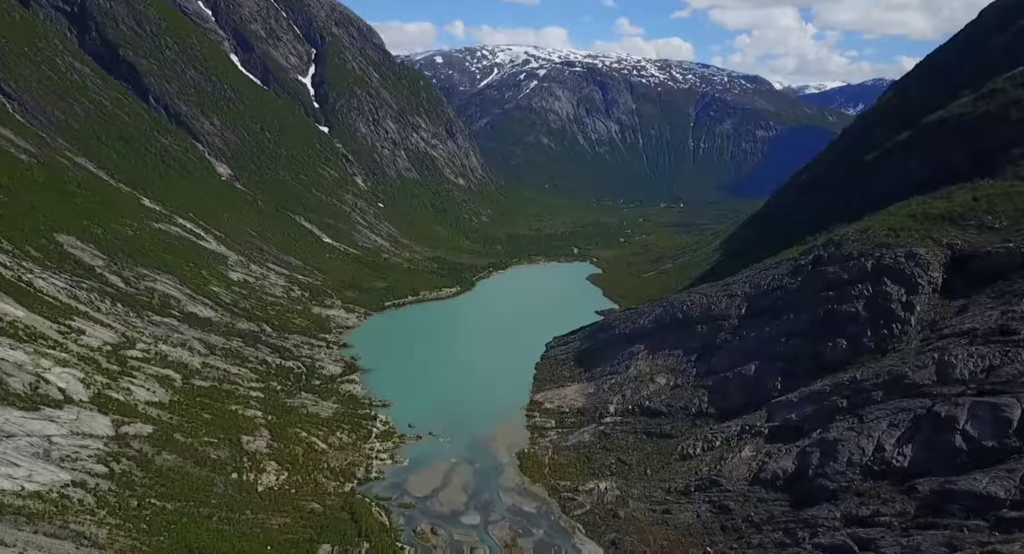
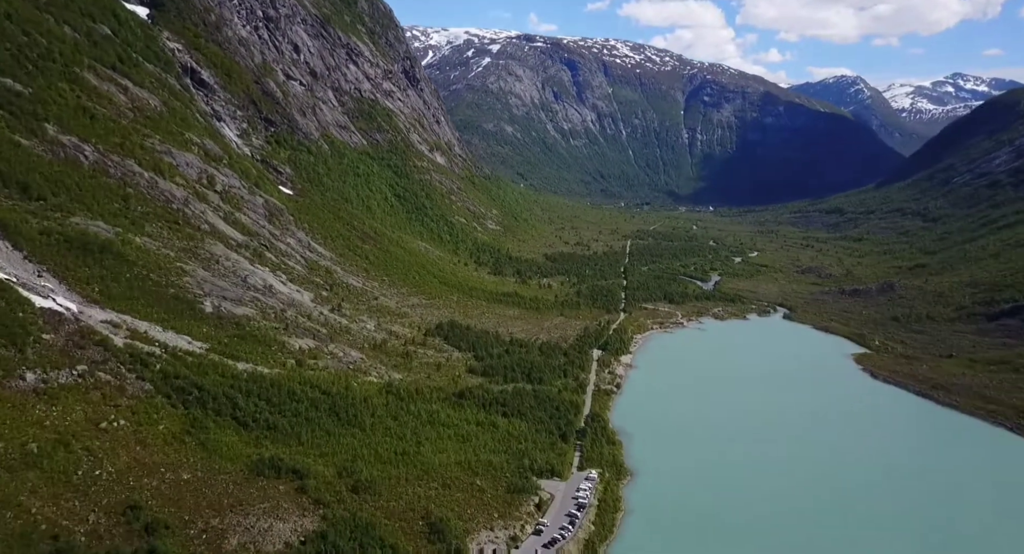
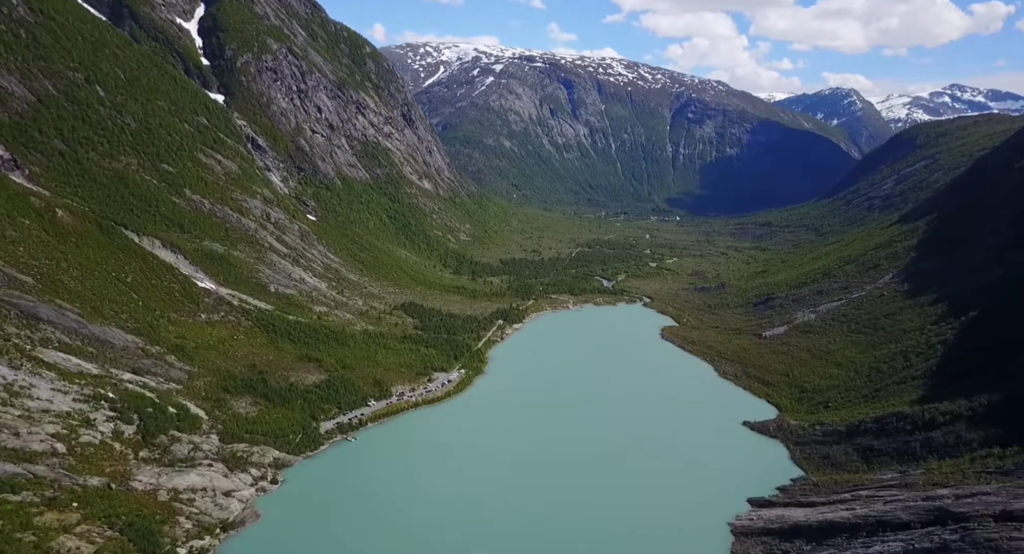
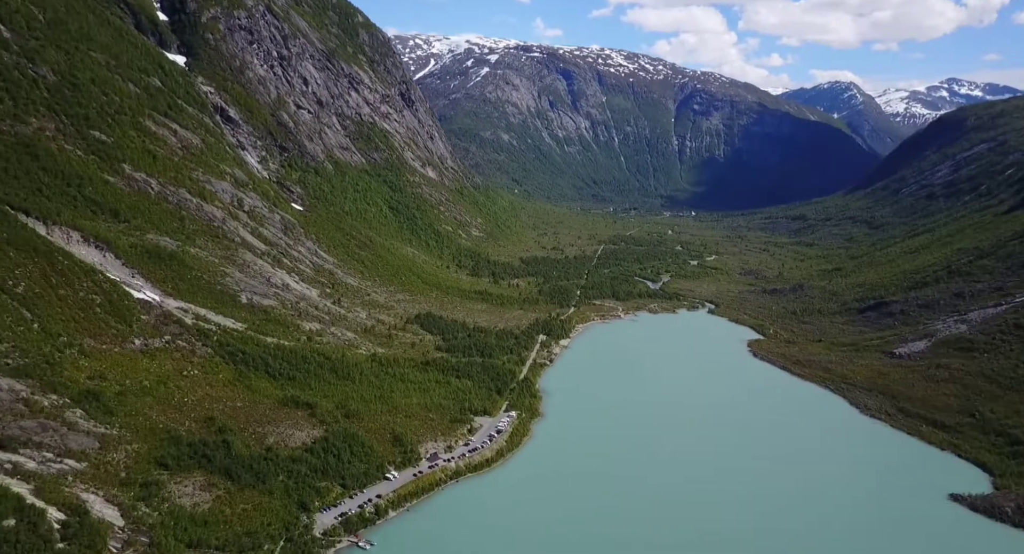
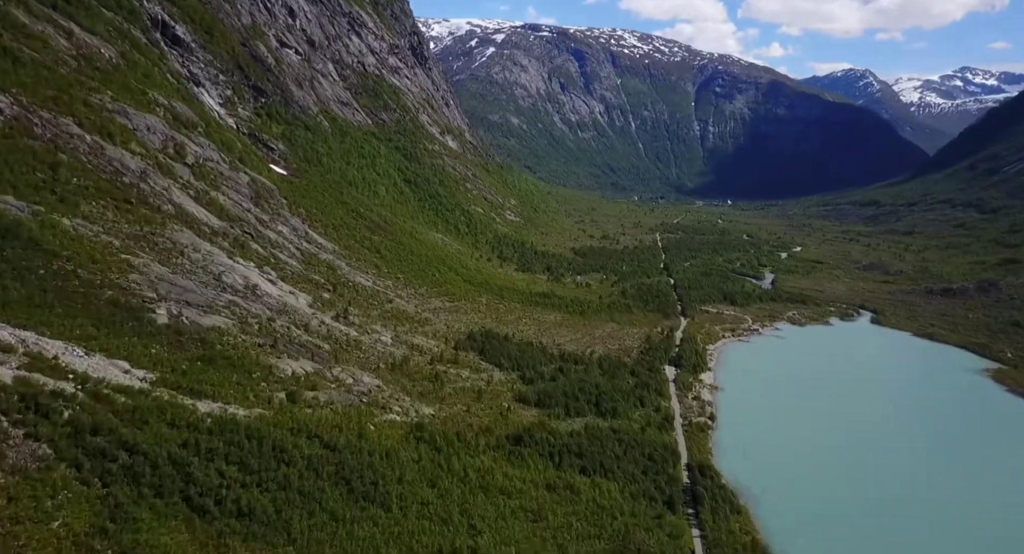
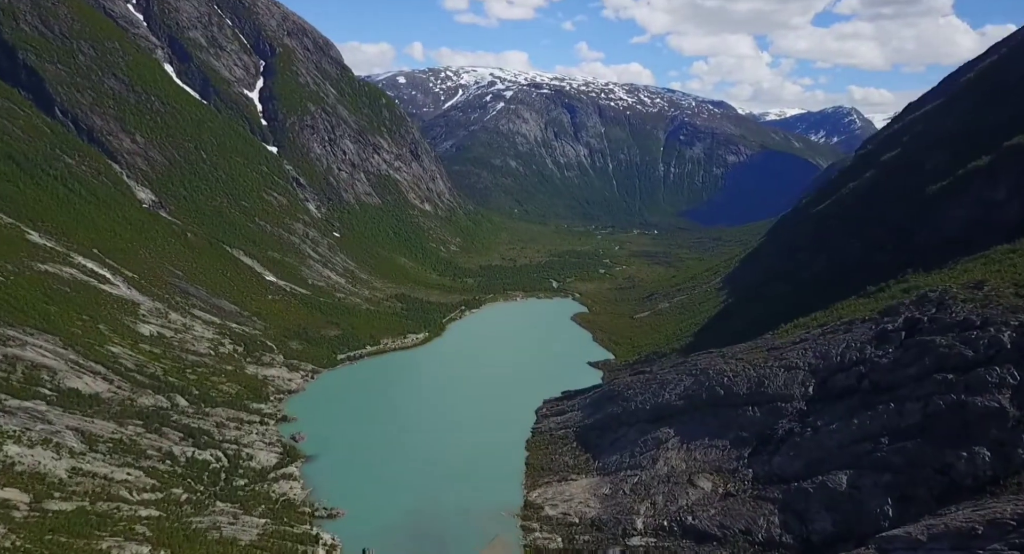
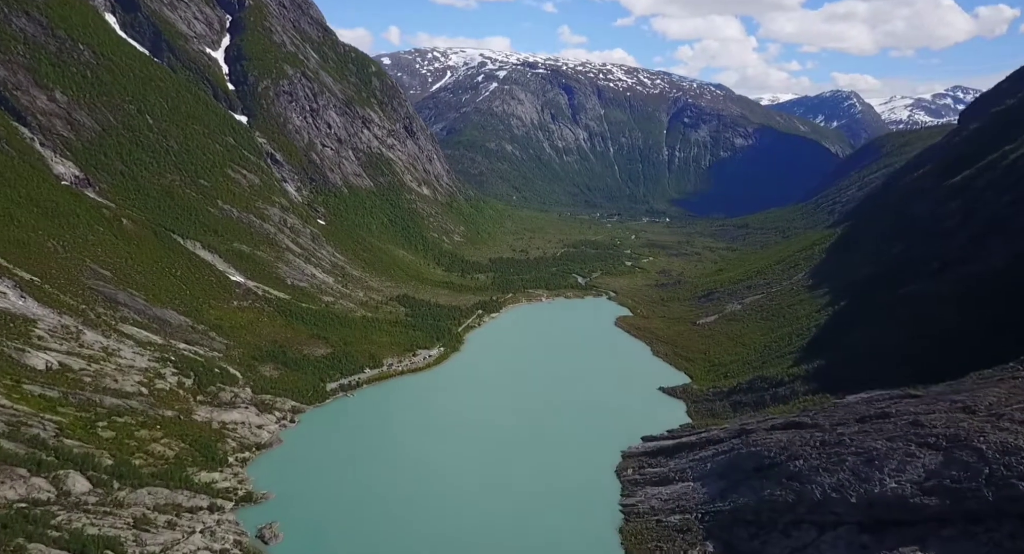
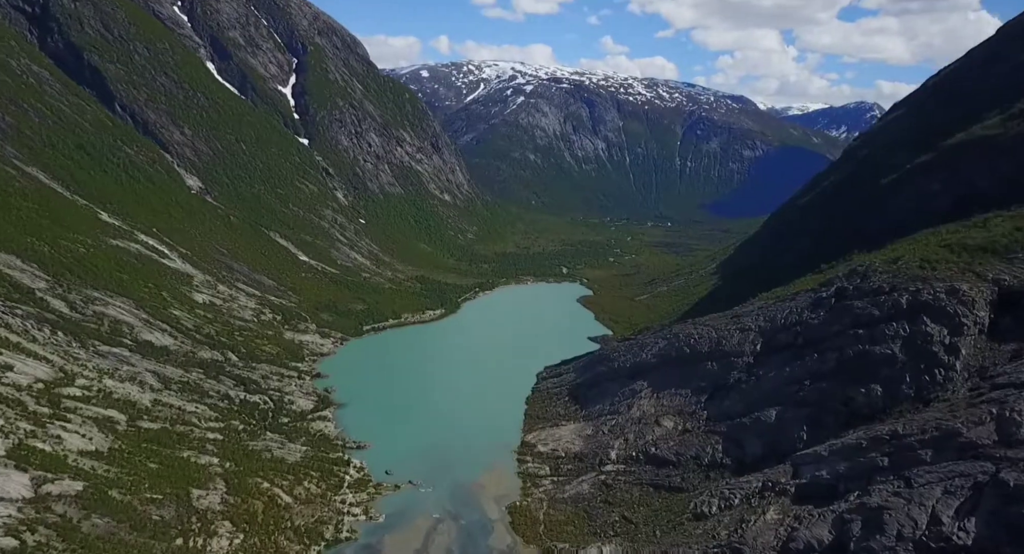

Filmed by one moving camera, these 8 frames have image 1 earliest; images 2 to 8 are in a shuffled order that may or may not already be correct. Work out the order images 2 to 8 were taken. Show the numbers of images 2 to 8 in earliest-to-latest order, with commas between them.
8, 6, 7, 3, 4, 2, 5
